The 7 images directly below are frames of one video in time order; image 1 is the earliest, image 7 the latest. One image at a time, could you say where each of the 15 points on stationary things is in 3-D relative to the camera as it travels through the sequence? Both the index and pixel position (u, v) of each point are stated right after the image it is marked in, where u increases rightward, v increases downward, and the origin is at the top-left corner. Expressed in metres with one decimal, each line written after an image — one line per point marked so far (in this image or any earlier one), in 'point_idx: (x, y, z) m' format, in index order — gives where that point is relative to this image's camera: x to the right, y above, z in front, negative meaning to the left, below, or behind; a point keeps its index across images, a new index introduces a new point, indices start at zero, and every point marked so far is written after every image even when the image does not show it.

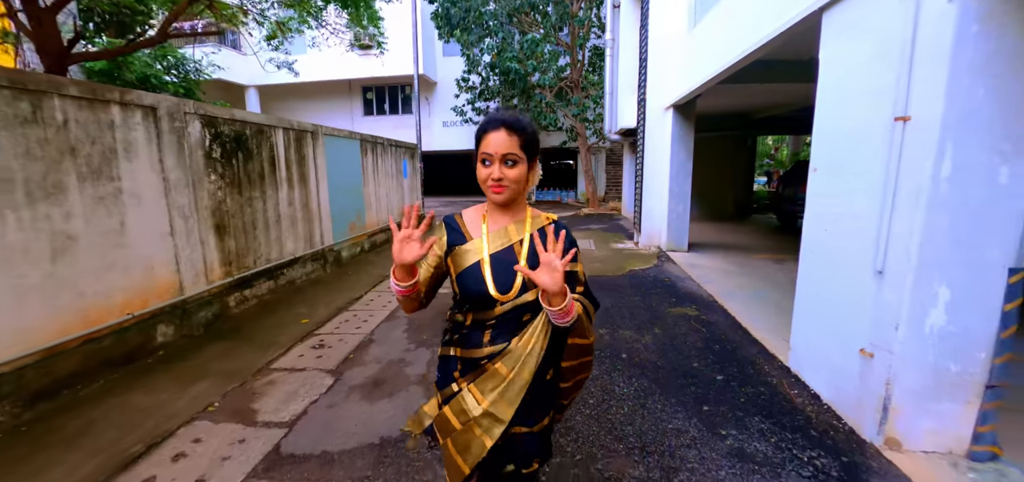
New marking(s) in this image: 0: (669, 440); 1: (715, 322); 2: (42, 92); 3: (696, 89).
0: (+0.8, -0.9, +1.9) m
1: (+1.6, -0.6, +3.2) m
2: (-2.8, +0.9, +2.4) m
3: (+2.3, +1.9, +5.1) m
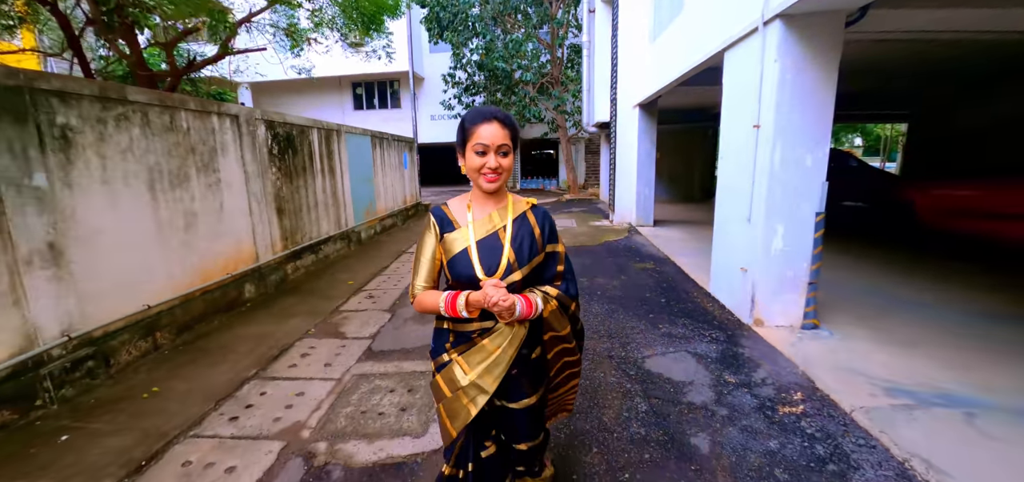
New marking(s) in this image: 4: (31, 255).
0: (+0.9, -0.7, +3.0) m
1: (+1.7, -0.3, +4.3) m
2: (-2.8, +1.1, +3.3) m
3: (+2.2, +2.3, +6.2) m
4: (-2.8, -0.1, +2.4) m
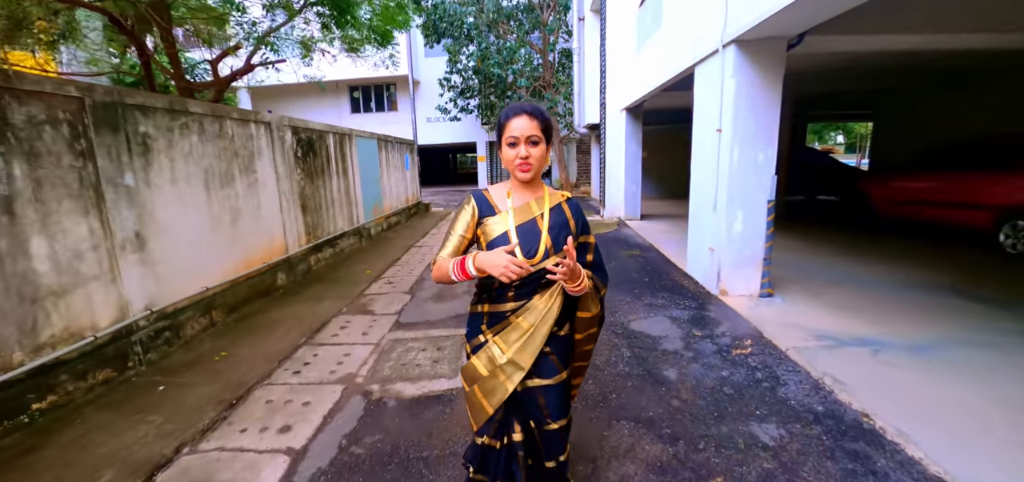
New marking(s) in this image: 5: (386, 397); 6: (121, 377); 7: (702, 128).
0: (+0.9, -0.5, +3.6) m
1: (+1.7, -0.2, +4.9) m
2: (-2.8, +1.2, +3.8) m
3: (+2.1, +2.4, +6.7) m
4: (-2.8, 0.0, +2.9) m
5: (-0.8, -0.9, +2.4) m
6: (-2.7, -0.9, +2.7) m
7: (+1.7, +1.0, +3.6) m
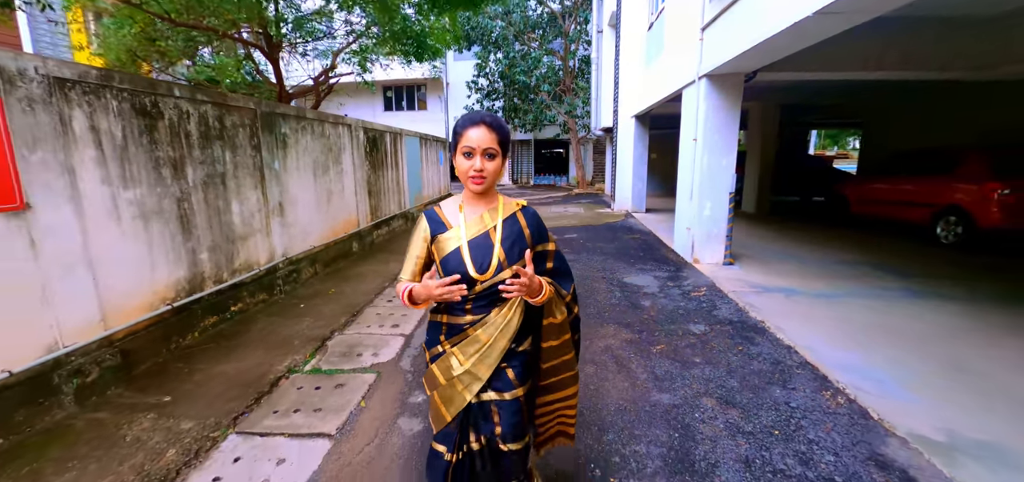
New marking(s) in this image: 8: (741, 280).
0: (+1.2, -0.3, +4.7) m
1: (+2.0, 0.0, +6.0) m
2: (-2.4, +1.5, +5.1) m
3: (+2.6, +2.6, +7.8) m
4: (-2.5, +0.3, +4.2) m
5: (-0.5, -0.7, +3.6) m
6: (-2.4, -0.6, +4.0) m
7: (+2.1, +1.3, +4.7) m
8: (+2.3, -0.4, +4.0) m
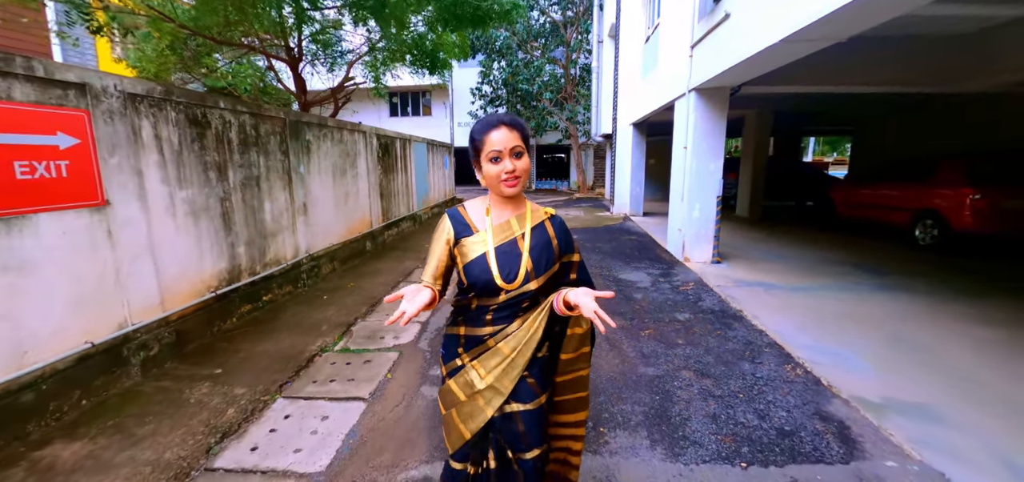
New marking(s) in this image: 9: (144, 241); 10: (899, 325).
0: (+1.3, -0.3, +5.1) m
1: (+2.1, 0.0, +6.4) m
2: (-2.3, +1.5, +5.5) m
3: (+2.7, +2.6, +8.2) m
4: (-2.4, +0.4, +4.5) m
5: (-0.5, -0.6, +4.0) m
6: (-2.4, -0.5, +4.4) m
7: (+2.1, +1.2, +5.1) m
8: (+2.3, -0.4, +4.3) m
9: (-2.6, 0.0, +2.8) m
10: (+3.1, -0.7, +3.2) m
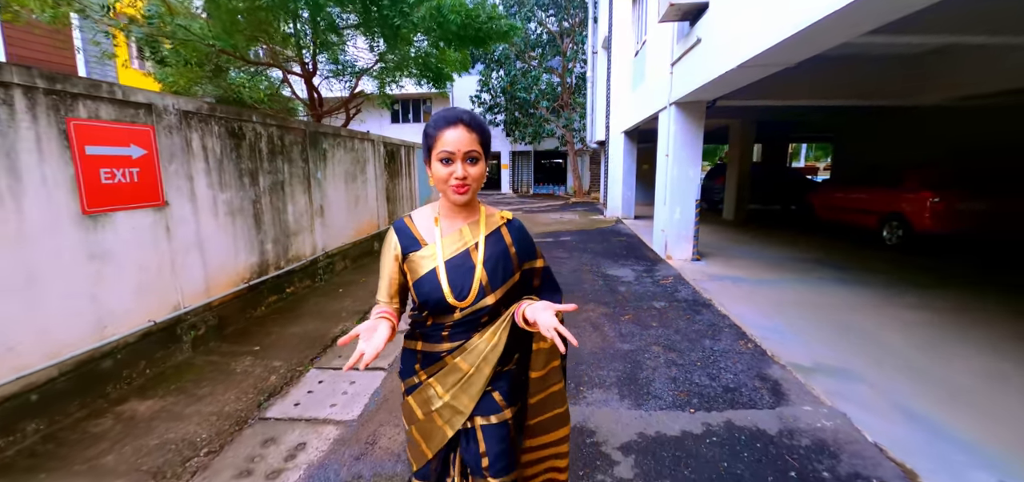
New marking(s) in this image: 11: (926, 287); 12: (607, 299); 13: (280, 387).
0: (+1.2, -0.3, +5.6) m
1: (+2.1, 0.0, +6.9) m
2: (-2.4, +1.6, +6.0) m
3: (+2.7, +2.5, +8.7) m
4: (-2.5, +0.4, +5.0) m
5: (-0.5, -0.6, +4.5) m
6: (-2.4, -0.5, +4.9) m
7: (+2.1, +1.3, +5.6) m
8: (+2.3, -0.4, +4.8) m
9: (-2.6, 0.0, +3.3) m
10: (+3.1, -0.7, +3.7) m
11: (+4.7, -0.5, +4.5) m
12: (+1.0, -0.6, +4.0) m
13: (-1.6, -1.0, +2.7) m
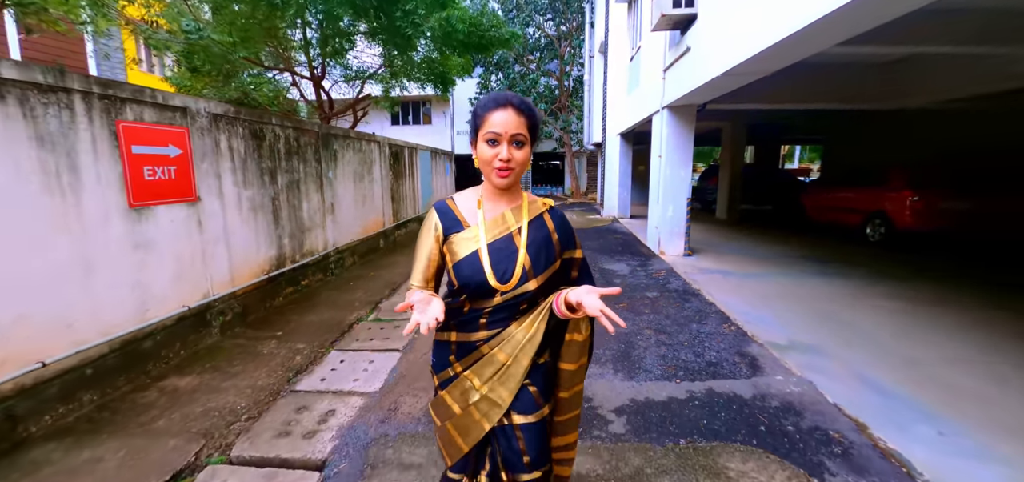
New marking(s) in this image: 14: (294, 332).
0: (+1.2, -0.2, +5.8) m
1: (+2.1, +0.1, +7.2) m
2: (-2.4, +1.6, +6.2) m
3: (+2.7, +2.6, +9.1) m
4: (-2.4, +0.4, +5.3) m
5: (-0.5, -0.6, +4.7) m
6: (-2.4, -0.5, +5.1) m
7: (+2.1, +1.3, +5.9) m
8: (+2.3, -0.3, +5.1) m
9: (-2.6, +0.1, +3.6) m
10: (+3.1, -0.6, +4.0) m
11: (+4.7, -0.5, +4.8) m
12: (+1.0, -0.5, +4.3) m
13: (-1.6, -0.9, +3.0) m
14: (-2.0, -0.8, +3.6) m
